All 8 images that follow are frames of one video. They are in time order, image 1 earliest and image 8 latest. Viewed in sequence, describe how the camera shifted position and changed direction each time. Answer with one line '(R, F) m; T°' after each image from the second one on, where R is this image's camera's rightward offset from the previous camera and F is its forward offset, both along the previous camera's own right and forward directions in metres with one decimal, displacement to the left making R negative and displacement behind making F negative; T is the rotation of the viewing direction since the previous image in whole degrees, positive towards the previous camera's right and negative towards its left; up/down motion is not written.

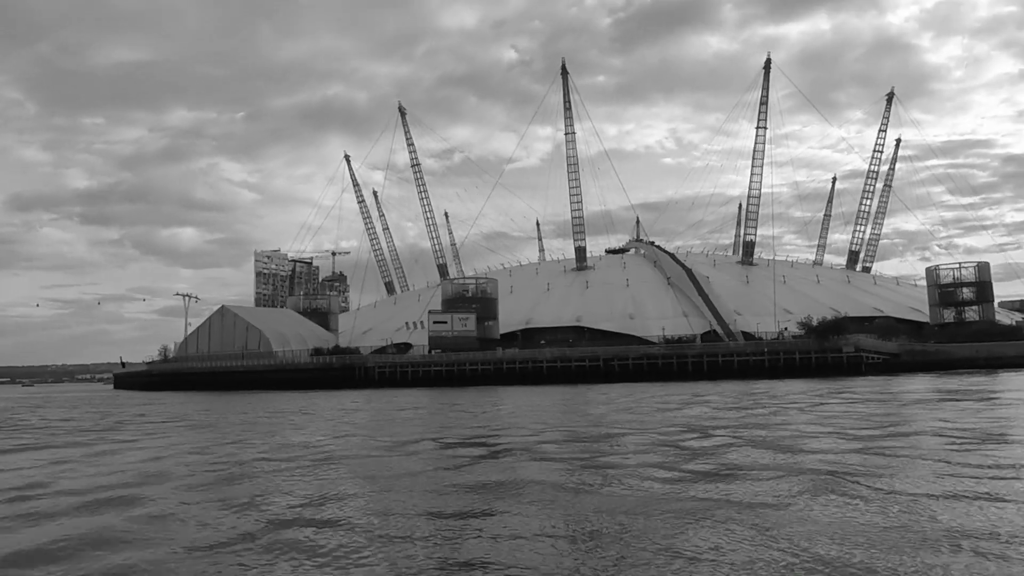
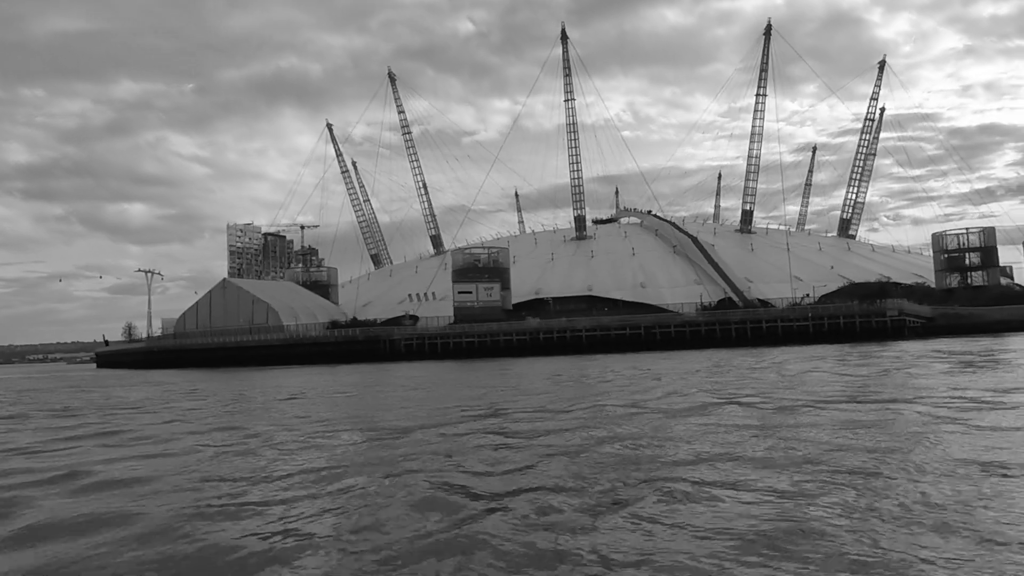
(-3.6, +1.2) m; +3°
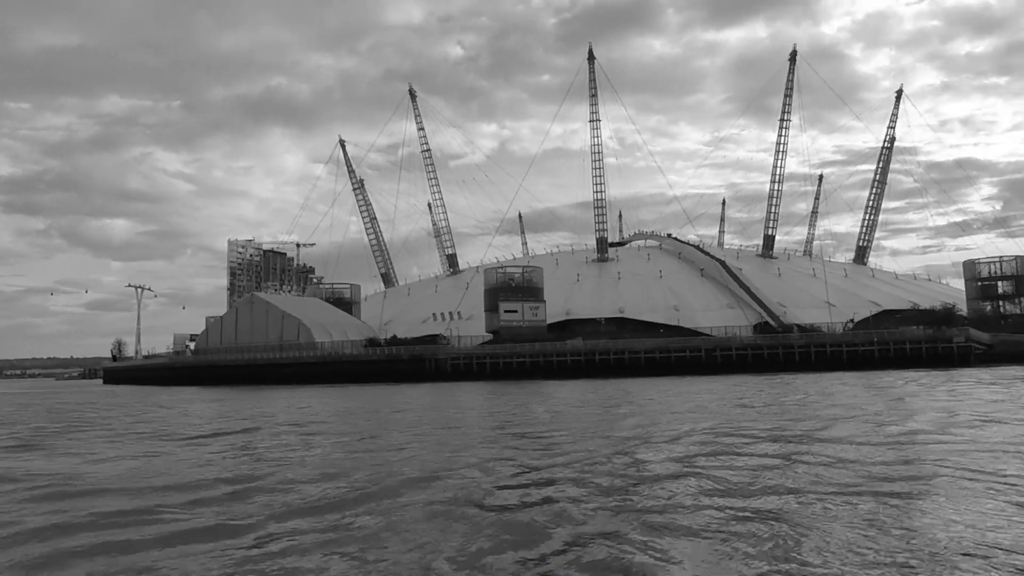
(-3.4, +1.1) m; +1°
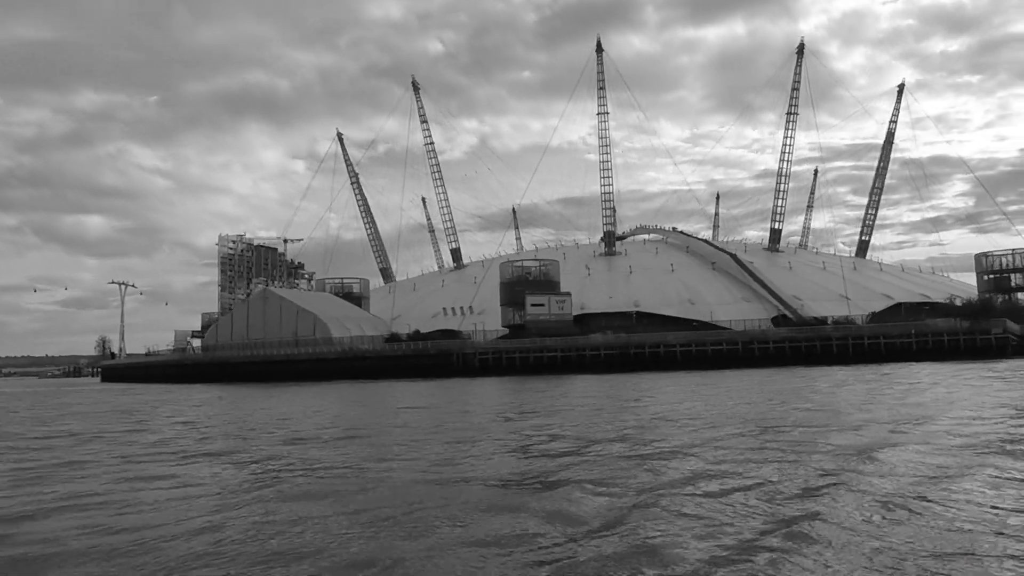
(-2.4, +0.8) m; +1°
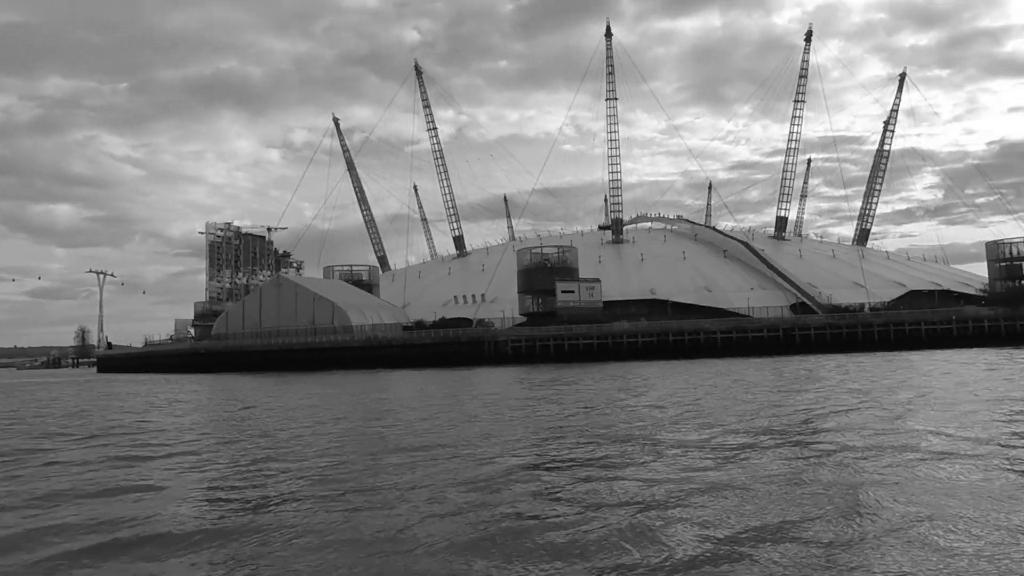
(-2.7, +1.0) m; +2°
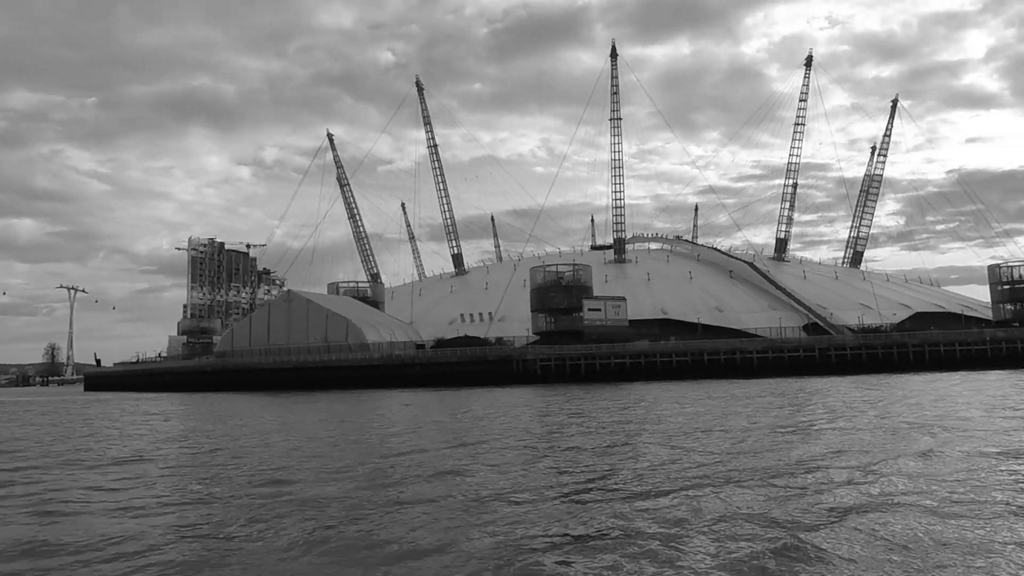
(-2.7, +1.0) m; +2°
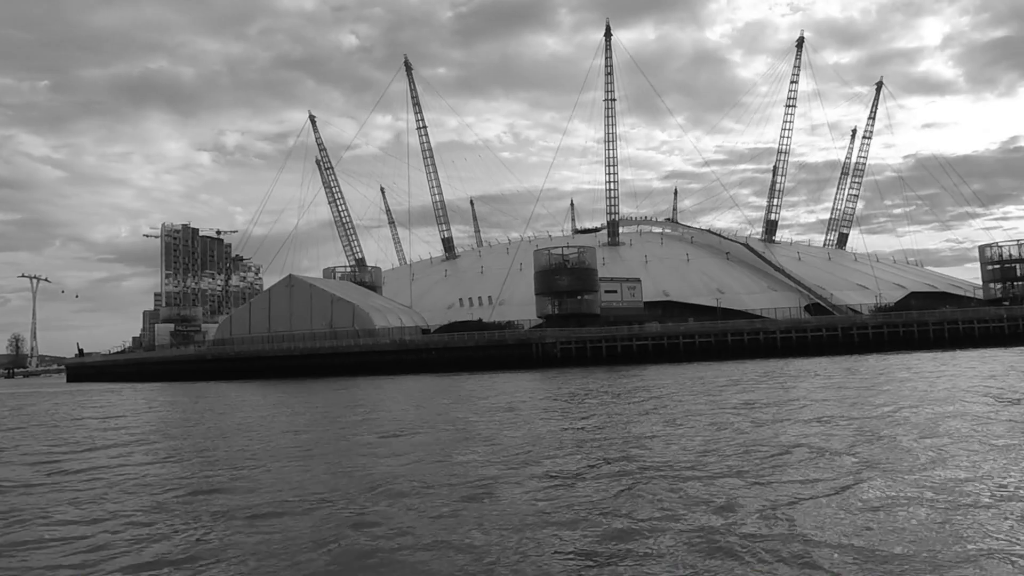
(-2.4, +0.8) m; +3°
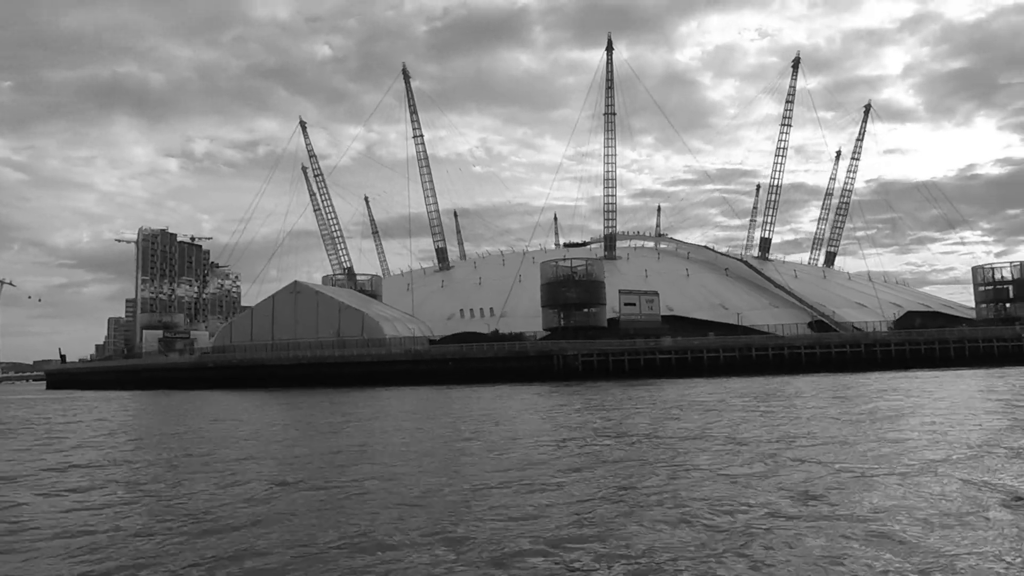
(-2.3, +0.8) m; +2°
